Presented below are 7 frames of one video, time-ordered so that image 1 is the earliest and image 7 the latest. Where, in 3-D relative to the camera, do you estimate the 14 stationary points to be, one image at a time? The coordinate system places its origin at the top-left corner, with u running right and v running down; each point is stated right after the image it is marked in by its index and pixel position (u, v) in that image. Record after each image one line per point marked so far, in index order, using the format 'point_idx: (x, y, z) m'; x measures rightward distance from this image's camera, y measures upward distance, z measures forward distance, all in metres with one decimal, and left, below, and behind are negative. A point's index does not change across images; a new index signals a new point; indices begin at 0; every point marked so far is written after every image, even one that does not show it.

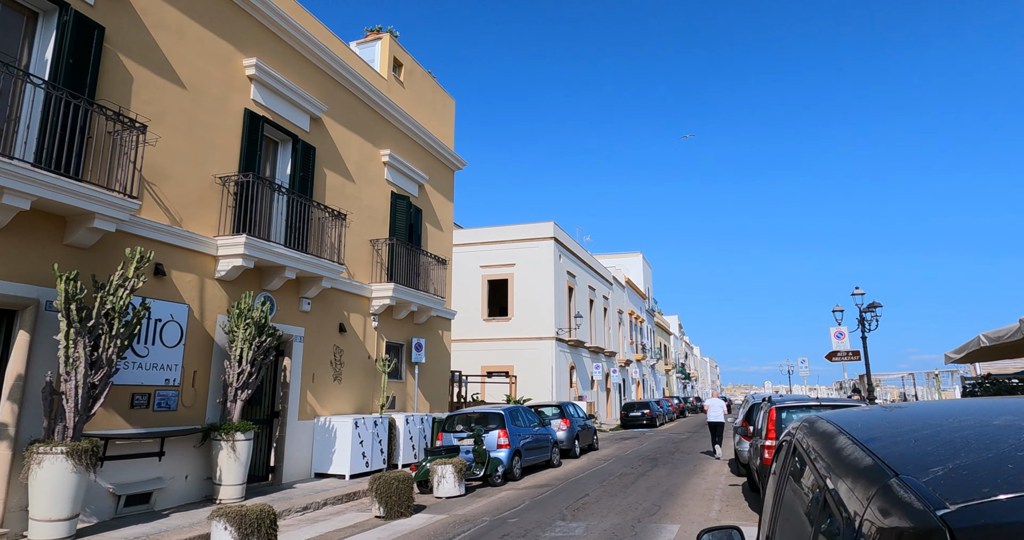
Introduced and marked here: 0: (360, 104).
0: (-3.4, +3.8, +14.8) m
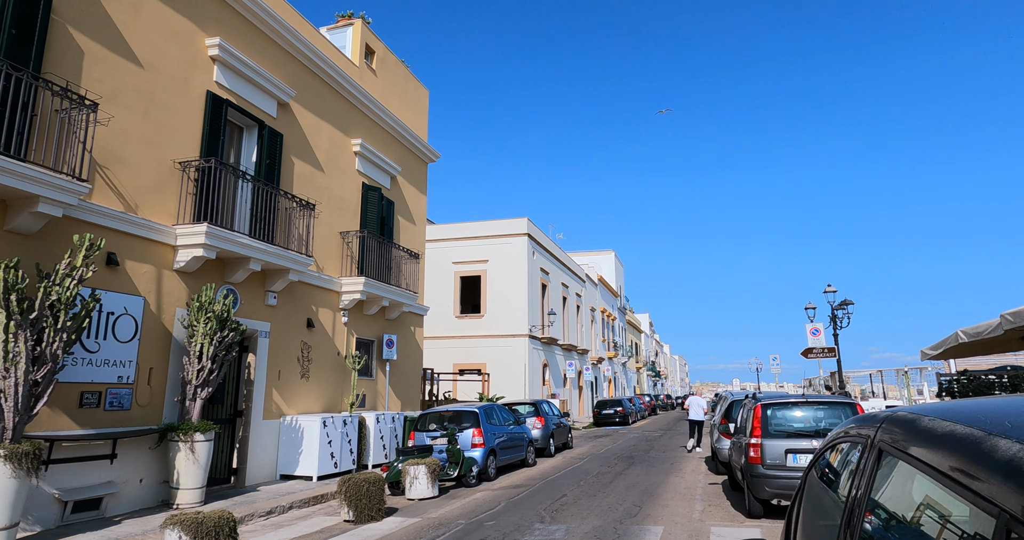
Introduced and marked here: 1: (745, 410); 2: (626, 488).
0: (-4.0, +3.9, +14.3) m
1: (+3.5, -2.1, +9.7) m
2: (+1.9, -3.7, +11.1) m
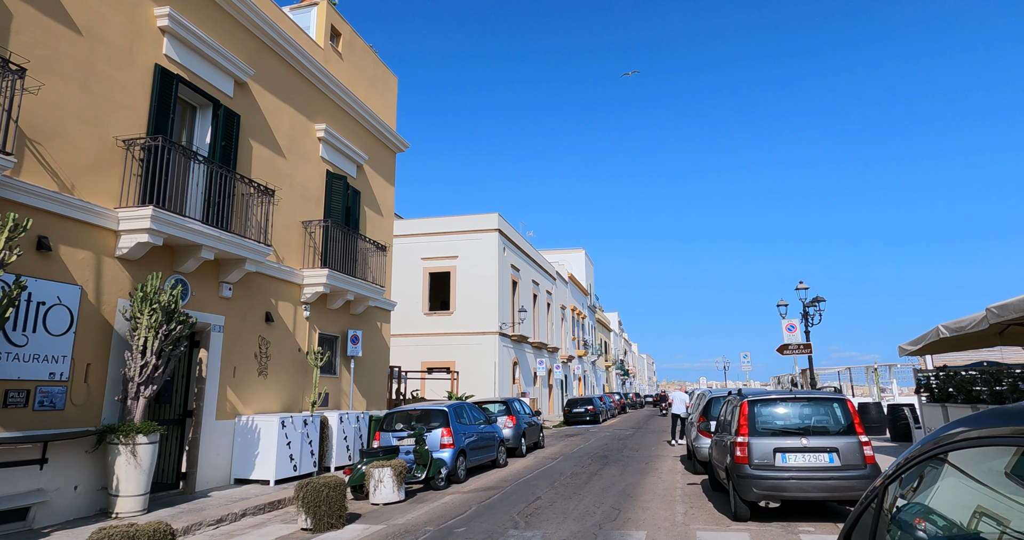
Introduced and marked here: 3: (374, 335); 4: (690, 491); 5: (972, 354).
0: (-4.5, +4.1, +13.5) m
1: (+3.1, -2.0, +9.3) m
2: (+1.5, -3.6, +10.6) m
3: (-3.4, -1.6, +16.1) m
4: (+2.8, -3.4, +10.1) m
5: (+10.1, -1.8, +14.2) m
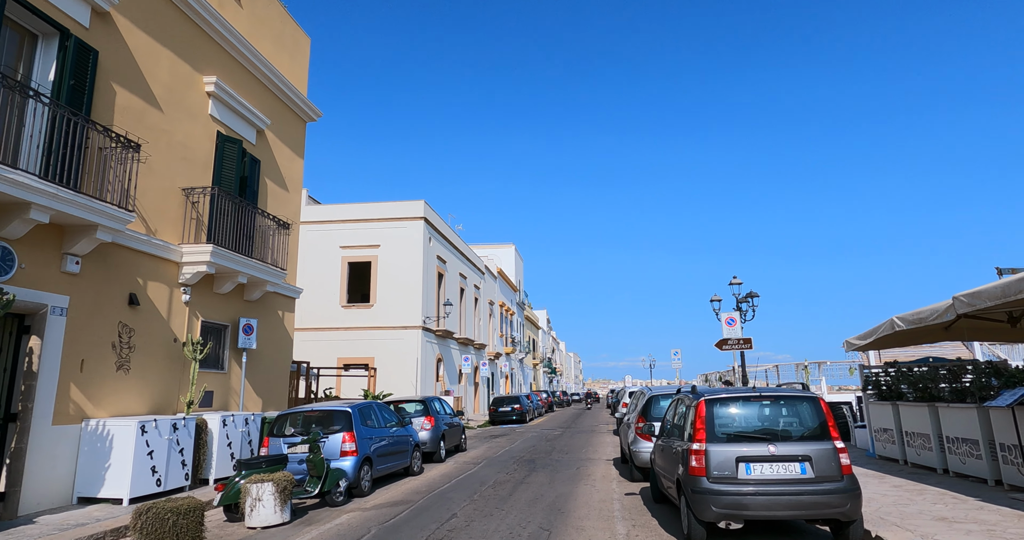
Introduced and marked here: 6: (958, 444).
0: (-5.9, +4.5, +11.4) m
1: (+2.0, -1.7, +8.1) m
2: (+0.2, -3.3, +9.1) m
3: (-5.2, -1.2, +14.1) m
4: (+1.6, -3.1, +8.8) m
5: (+8.4, -1.7, +13.7) m
6: (+6.1, -2.4, +8.9) m
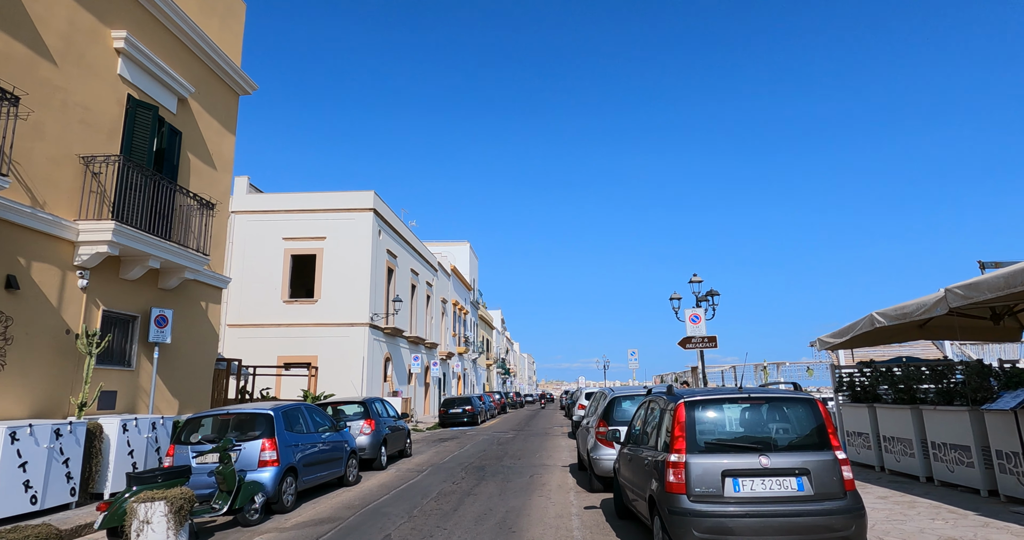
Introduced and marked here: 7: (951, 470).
0: (-6.6, +4.8, +9.9) m
1: (+1.4, -1.5, +7.0) m
2: (-0.4, -3.1, +8.0) m
3: (-6.1, -0.9, +12.6) m
4: (+0.9, -3.0, +7.7) m
5: (+7.4, -1.6, +13.1) m
6: (+5.4, -2.3, +8.2) m
7: (+5.4, -2.5, +8.0) m
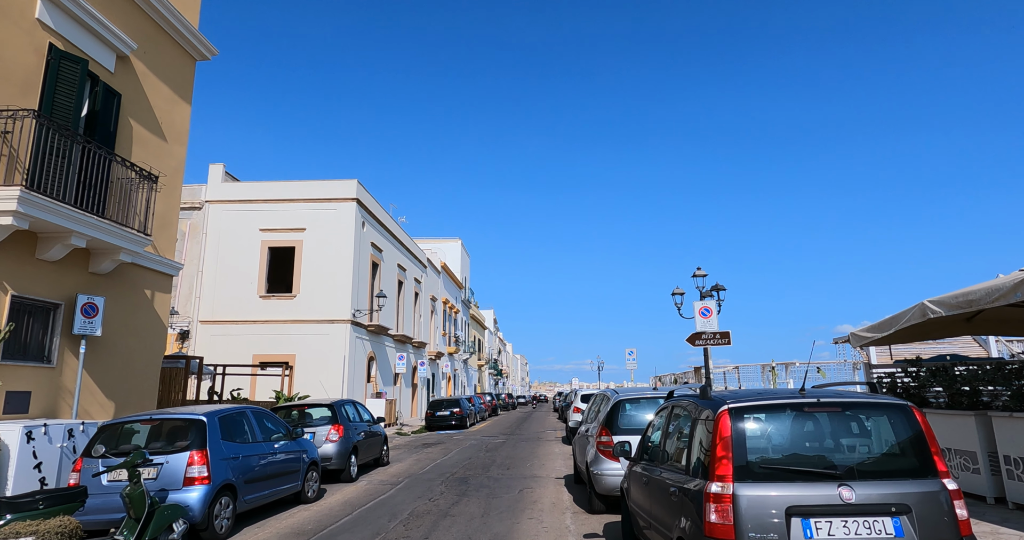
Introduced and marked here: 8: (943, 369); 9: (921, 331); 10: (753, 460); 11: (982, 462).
0: (-6.7, +5.1, +8.3) m
1: (+1.3, -1.2, +5.5) m
2: (-0.6, -2.8, +6.5) m
3: (-6.3, -0.6, +11.0) m
4: (+0.8, -2.7, +6.2) m
5: (+7.2, -1.4, +11.6) m
6: (+5.3, -2.0, +6.7) m
7: (+5.3, -2.2, +6.6) m
8: (+5.5, -1.3, +8.4) m
9: (+6.1, -0.9, +9.8) m
10: (+1.4, -1.1, +3.9) m
11: (+5.3, -2.1, +7.3) m
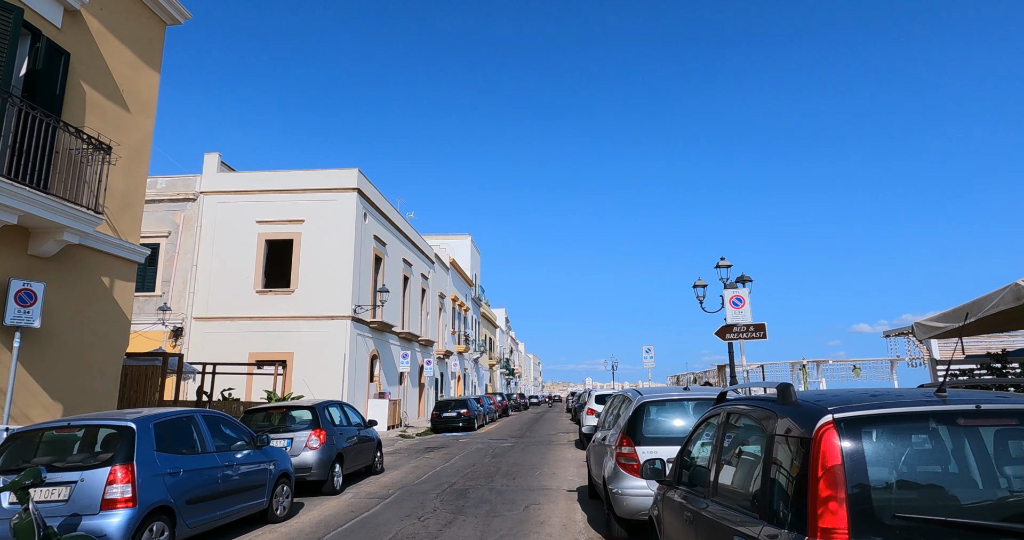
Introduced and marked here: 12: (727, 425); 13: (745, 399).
0: (-6.8, +5.4, +7.0) m
1: (+1.3, -1.0, +4.1) m
2: (-0.6, -2.5, +5.1) m
3: (-6.3, -0.4, +9.7) m
4: (+0.7, -2.4, +4.8) m
5: (+7.3, -1.1, +10.1) m
6: (+5.2, -1.7, +5.2) m
7: (+5.2, -1.9, +5.0) m
8: (+5.5, -1.0, +6.9) m
9: (+6.2, -0.6, +8.2) m
10: (+1.4, -0.9, +2.5) m
11: (+5.3, -1.9, +5.8) m
12: (+1.3, -0.9, +3.9) m
13: (+1.3, -0.7, +3.8) m
